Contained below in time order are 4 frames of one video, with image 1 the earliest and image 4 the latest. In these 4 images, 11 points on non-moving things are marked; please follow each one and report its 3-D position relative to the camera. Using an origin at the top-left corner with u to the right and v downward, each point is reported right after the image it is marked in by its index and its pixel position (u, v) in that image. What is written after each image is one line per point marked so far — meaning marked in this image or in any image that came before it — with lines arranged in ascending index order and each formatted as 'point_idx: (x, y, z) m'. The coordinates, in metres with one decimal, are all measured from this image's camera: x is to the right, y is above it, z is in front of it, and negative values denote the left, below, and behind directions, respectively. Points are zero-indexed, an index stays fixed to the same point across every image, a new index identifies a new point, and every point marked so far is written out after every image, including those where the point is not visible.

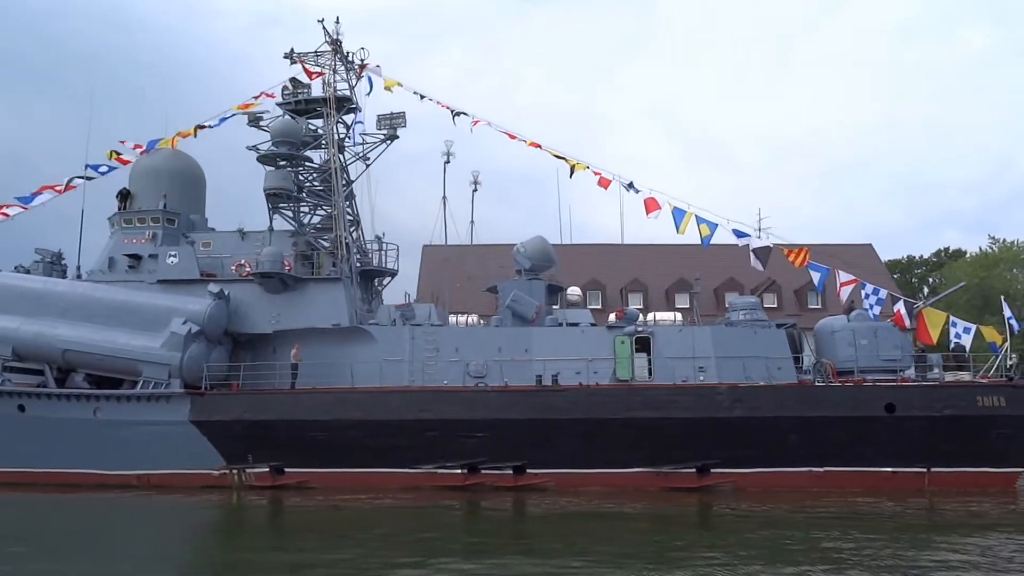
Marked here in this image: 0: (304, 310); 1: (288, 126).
0: (-3.5, -0.4, +14.6) m
1: (-4.0, +2.9, +15.7) m
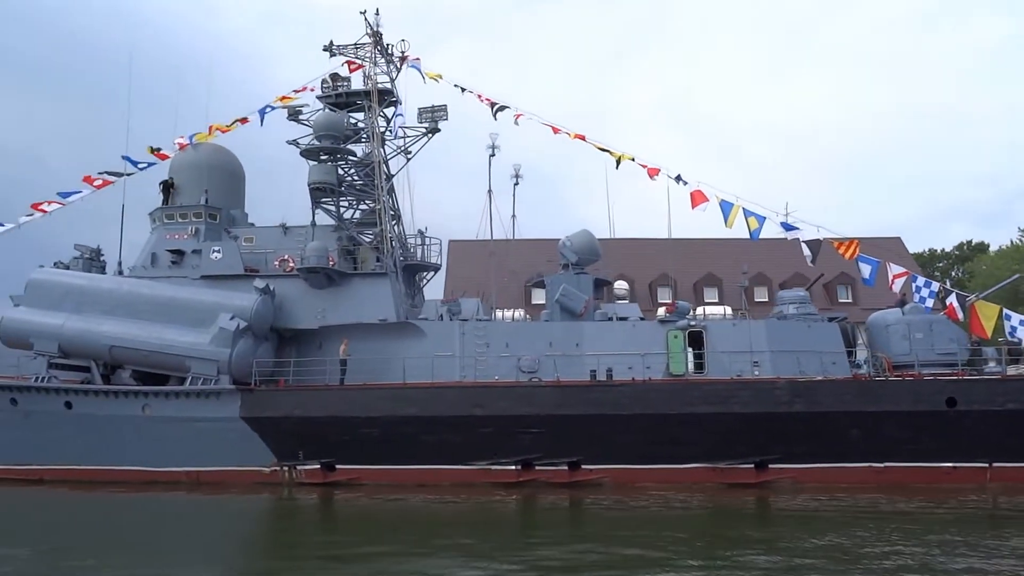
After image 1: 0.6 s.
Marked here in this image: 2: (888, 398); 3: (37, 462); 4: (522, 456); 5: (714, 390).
0: (-2.7, -0.3, +14.5) m
1: (-3.2, +3.0, +15.5) m
2: (+5.2, -1.5, +12.2) m
3: (-7.6, -2.8, +14.0) m
4: (+0.1, -2.5, +12.9) m
5: (+2.9, -1.4, +12.4) m
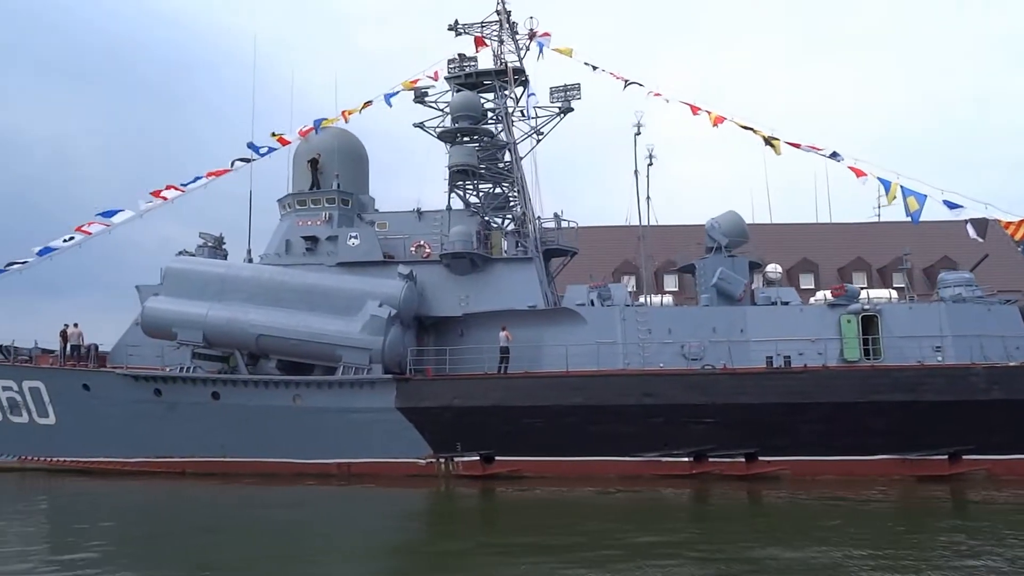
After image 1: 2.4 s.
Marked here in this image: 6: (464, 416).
0: (-0.3, 0.0, +14.0) m
1: (-0.8, +3.2, +15.0) m
2: (+7.6, -1.3, +11.4) m
3: (-5.1, -2.6, +13.6) m
4: (+2.5, -2.2, +12.3) m
5: (+5.2, -1.2, +11.7) m
6: (-0.7, -1.9, +12.6) m
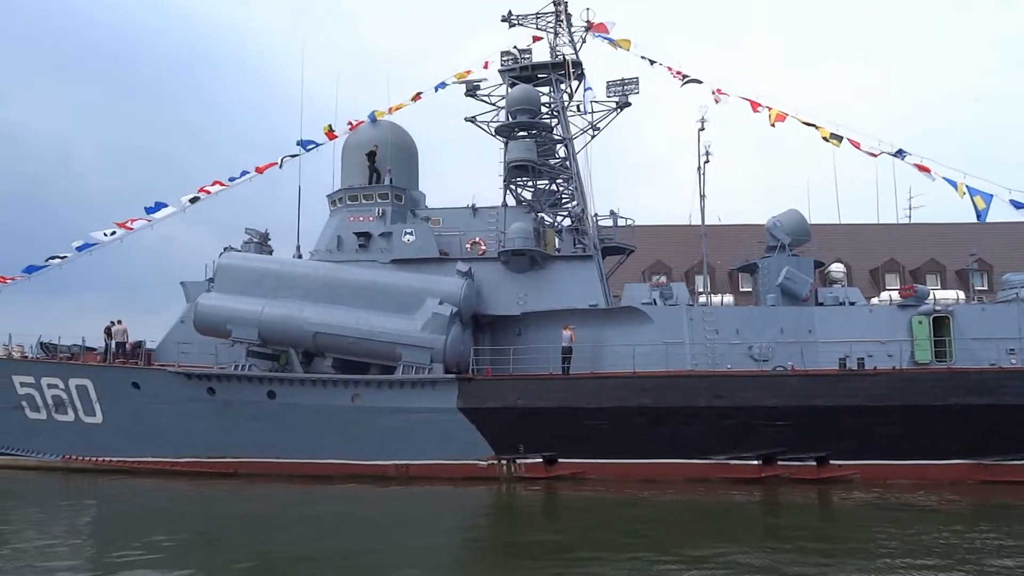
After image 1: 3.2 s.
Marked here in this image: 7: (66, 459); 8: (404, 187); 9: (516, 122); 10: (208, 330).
0: (+0.7, 0.0, +13.7) m
1: (+0.2, +3.2, +14.7) m
2: (+8.5, -1.3, +11.1) m
3: (-4.2, -2.5, +13.3) m
4: (+3.5, -2.2, +12.0) m
5: (+6.2, -1.2, +11.4) m
6: (+0.2, -1.8, +12.3) m
7: (-7.1, -2.7, +14.0) m
8: (-1.9, +1.8, +15.3) m
9: (0.0, +2.8, +14.6) m
10: (-4.6, -0.6, +13.4) m
